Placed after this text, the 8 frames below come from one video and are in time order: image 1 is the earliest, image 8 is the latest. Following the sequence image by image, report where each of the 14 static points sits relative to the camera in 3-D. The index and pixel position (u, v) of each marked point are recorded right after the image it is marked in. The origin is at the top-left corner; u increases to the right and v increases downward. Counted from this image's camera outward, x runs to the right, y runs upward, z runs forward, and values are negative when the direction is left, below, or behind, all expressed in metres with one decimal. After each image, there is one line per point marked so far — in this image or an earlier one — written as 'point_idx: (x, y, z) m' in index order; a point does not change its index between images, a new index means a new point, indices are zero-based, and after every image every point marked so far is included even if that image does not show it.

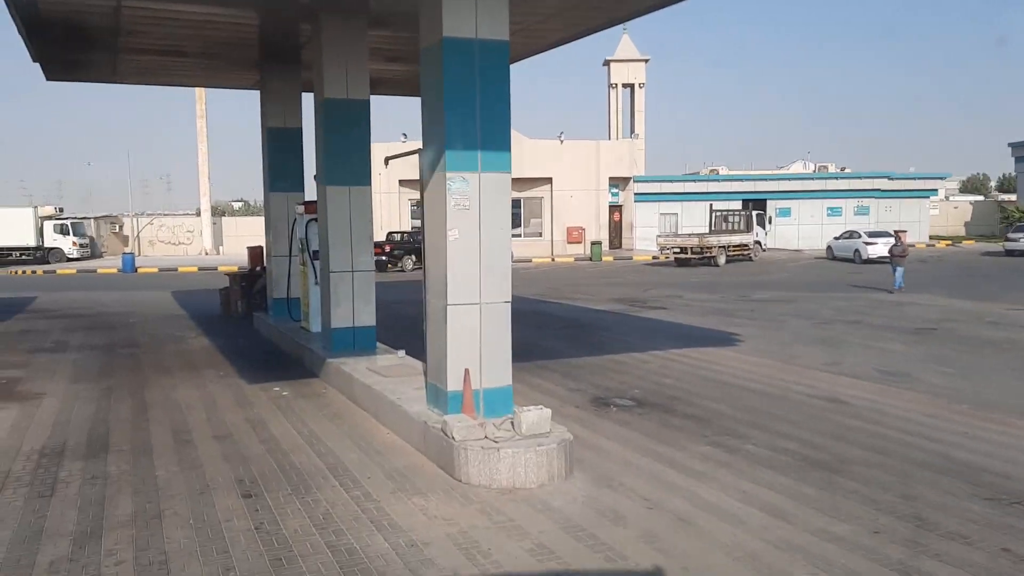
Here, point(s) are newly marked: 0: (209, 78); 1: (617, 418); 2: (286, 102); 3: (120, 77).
0: (-5.6, +3.9, +16.0) m
1: (+1.0, -1.3, +8.6) m
2: (-3.8, +3.2, +14.6) m
3: (-7.3, +3.9, +16.0) m
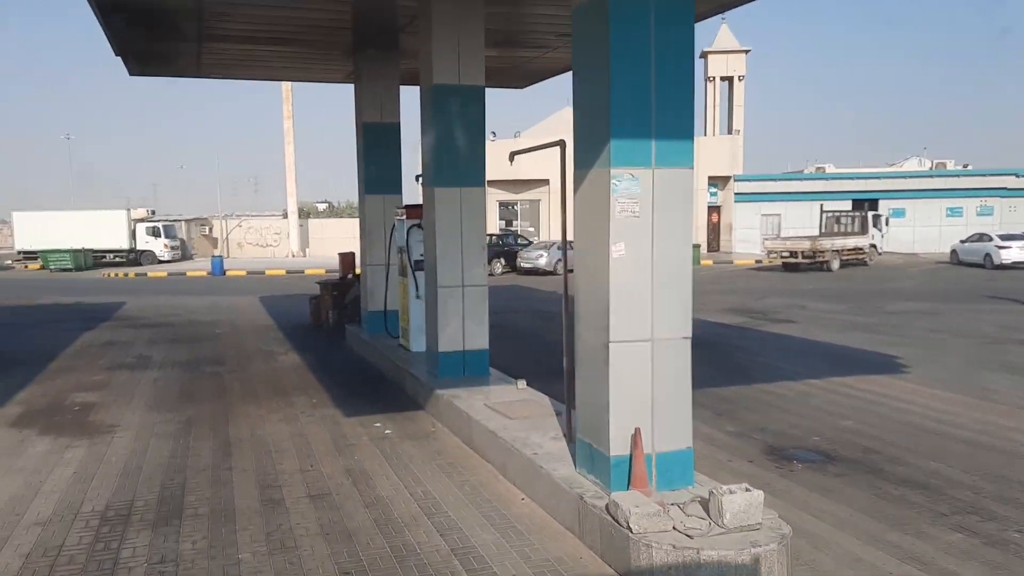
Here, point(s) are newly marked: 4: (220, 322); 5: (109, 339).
0: (-3.6, +3.8, +14.8) m
1: (+2.3, -1.5, +6.8) m
2: (-2.0, +3.0, +13.2) m
3: (-5.3, +3.8, +14.9) m
4: (-6.2, -0.7, +18.4) m
5: (-7.3, -0.9, +15.5) m
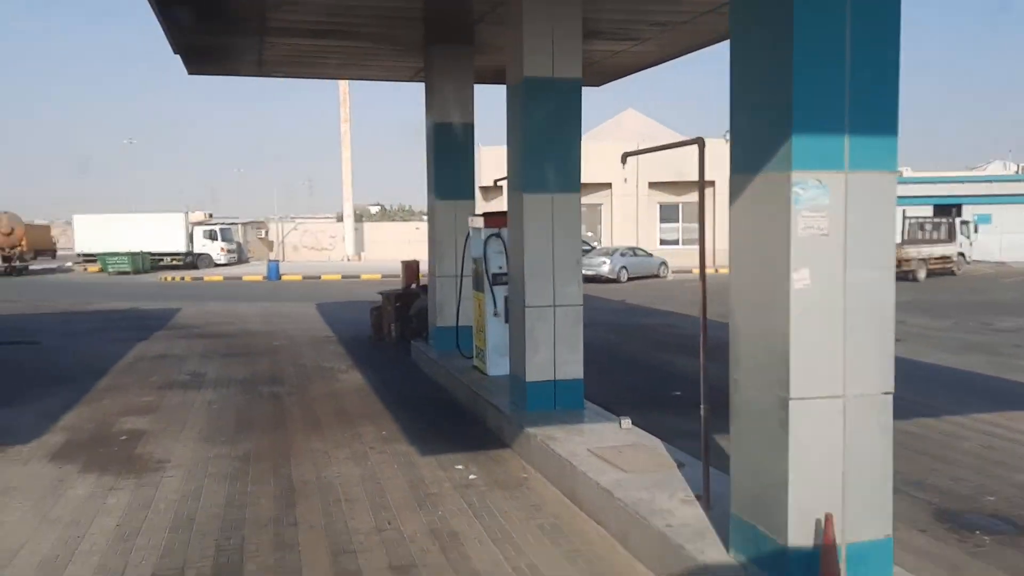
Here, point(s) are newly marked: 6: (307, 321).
0: (-2.3, +3.6, +13.8) m
1: (+3.1, -1.7, +5.4) m
2: (-0.8, +2.8, +12.1) m
3: (-4.0, +3.6, +14.0) m
4: (-4.8, -0.9, +17.5) m
5: (-6.0, -1.1, +14.7) m
6: (-4.7, -0.8, +19.8) m
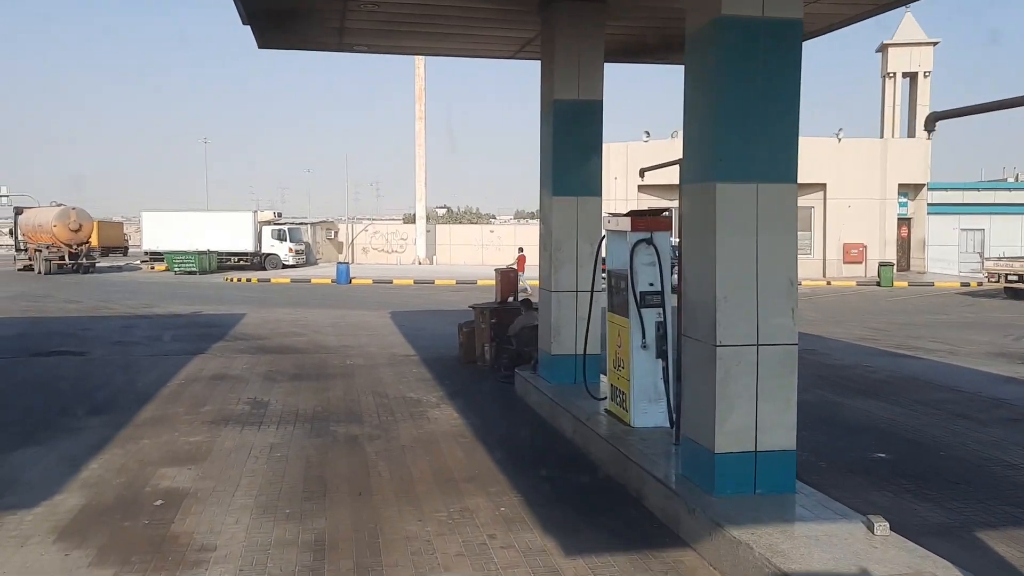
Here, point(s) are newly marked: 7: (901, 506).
0: (-0.6, +3.4, +11.5) m
1: (+4.1, -2.0, +2.7) m
2: (+0.8, +2.6, +9.7) m
3: (-2.2, +3.4, +11.8) m
4: (-2.9, -1.1, +15.3) m
5: (-4.3, -1.2, +12.7) m
6: (-2.6, -0.9, +17.6) m
7: (+3.0, -1.7, +6.7) m
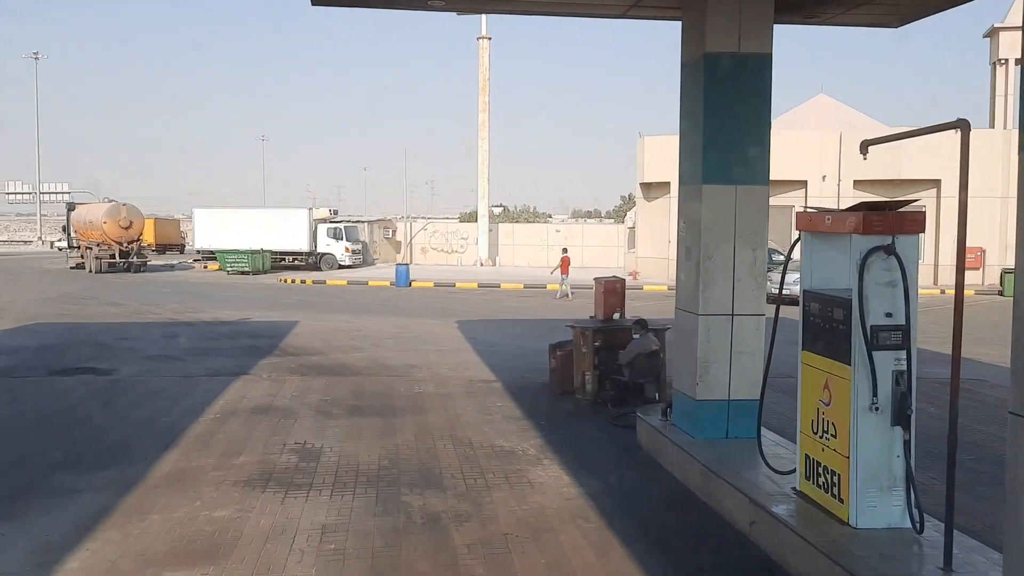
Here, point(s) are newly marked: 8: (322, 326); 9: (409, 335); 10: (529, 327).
0: (+0.6, +3.2, +9.0) m
1: (+4.8, -2.2, 0.0) m
2: (+1.9, +2.4, +7.1) m
3: (-1.0, +3.3, +9.4) m
4: (-1.4, -1.2, +13.0) m
5: (-3.0, -1.3, +10.4) m
6: (-1.0, -1.1, +15.3) m
7: (+3.9, -1.9, +4.0) m
8: (-4.3, -0.9, +19.3) m
9: (-2.1, -1.0, +17.8) m
10: (+0.3, -0.9, +19.1) m
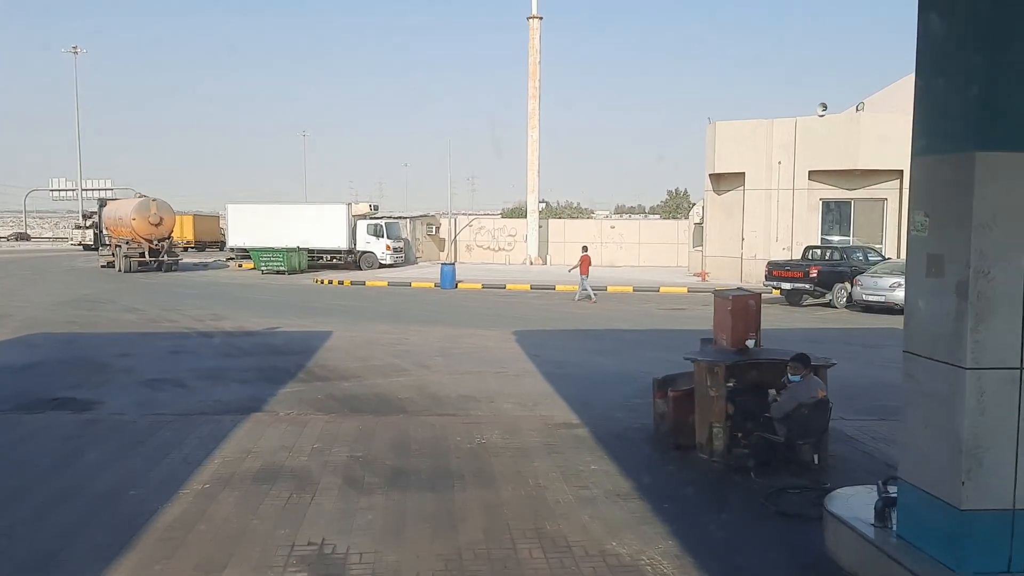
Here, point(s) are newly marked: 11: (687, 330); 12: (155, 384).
0: (+1.4, +3.0, +6.1) m
1: (+5.1, -2.4, -3.0) m
2: (+2.6, +2.2, +4.2) m
3: (-0.1, +3.1, +6.6) m
4: (-0.4, -1.4, +10.2) m
5: (-2.1, -1.5, +7.7) m
6: (0.0, -1.2, +12.5) m
7: (+4.5, -2.1, +1.0) m
8: (-3.0, -1.0, +16.7) m
9: (-0.9, -1.1, +15.0) m
10: (+1.6, -1.0, +16.3) m
11: (+3.8, -0.9, +18.5) m
12: (-4.8, -1.3, +11.6) m
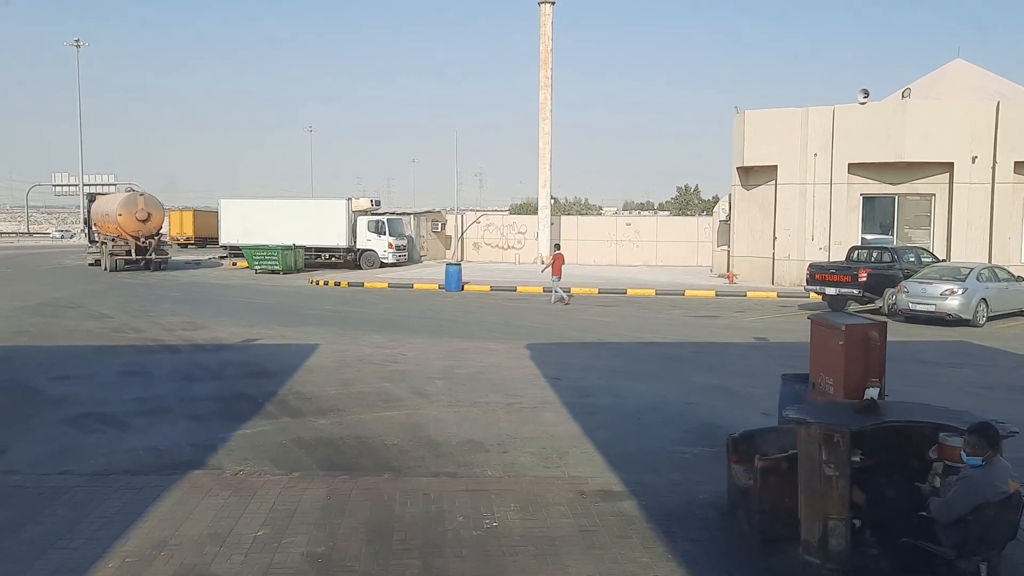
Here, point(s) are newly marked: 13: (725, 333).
0: (+1.6, +2.9, +3.8) m
1: (+5.2, -2.6, -5.4) m
2: (+2.8, +2.0, +1.9) m
3: (0.0, +2.9, +4.3) m
4: (-0.3, -1.5, +7.9) m
5: (-2.0, -1.7, +5.4) m
6: (+0.2, -1.4, +10.2) m
7: (+4.6, -2.3, -1.4) m
8: (-2.7, -1.1, +14.4) m
9: (-0.7, -1.2, +12.7) m
10: (+1.8, -1.1, +13.9) m
11: (+4.0, -1.0, +16.1) m
12: (-4.6, -1.4, +9.3) m
13: (+4.3, -0.9, +17.3) m
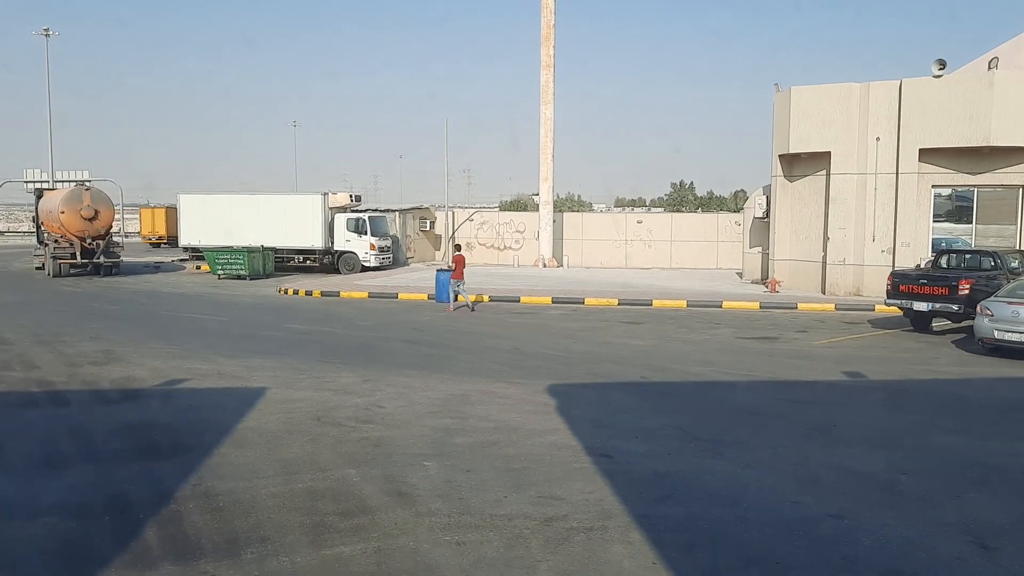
0: (+1.9, +2.5, -0.2) m
1: (+5.7, -3.0, -9.3) m
2: (+3.2, +1.7, -2.1) m
3: (+0.4, +2.6, +0.2) m
4: (0.0, -1.9, +3.9) m
5: (-1.6, -2.0, +1.4) m
6: (+0.5, -1.7, +6.1) m
7: (+5.0, -2.7, -5.3) m
8: (-2.5, -1.4, +10.3) m
9: (-0.4, -1.6, +8.7) m
10: (+2.1, -1.4, +9.9) m
11: (+4.2, -1.3, +12.1) m
12: (-4.3, -1.8, +5.2) m
13: (+4.5, -1.2, +13.3) m
